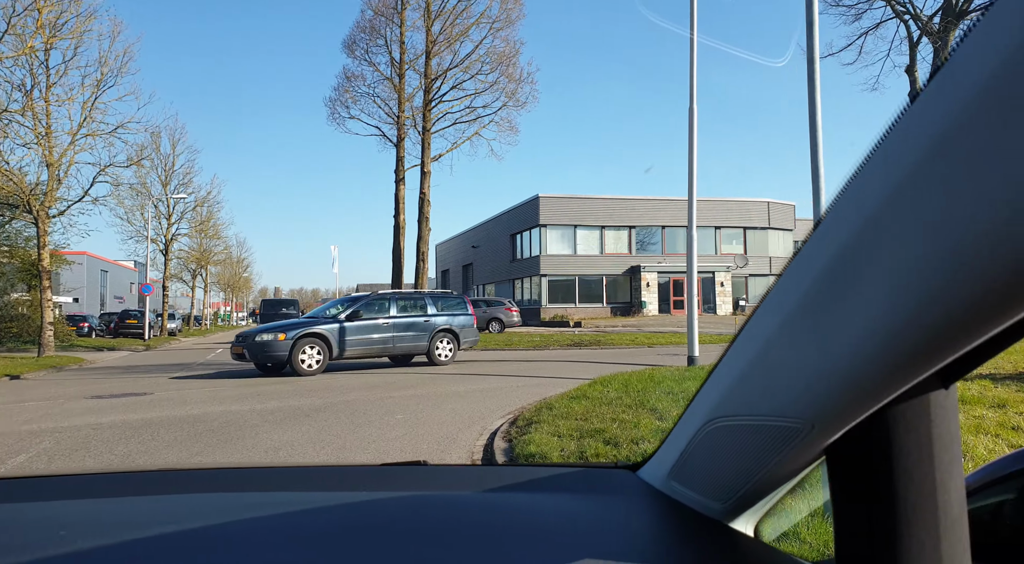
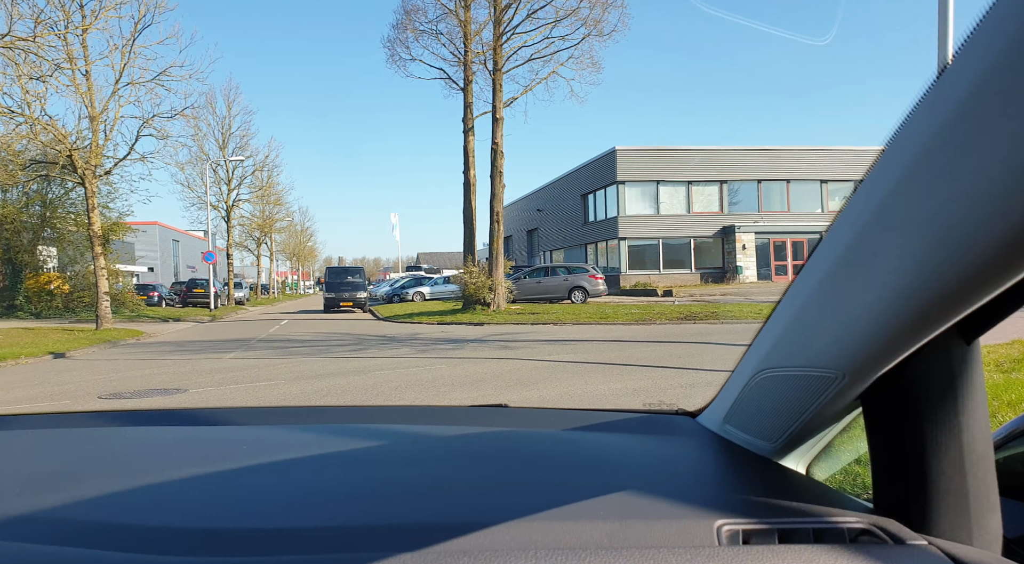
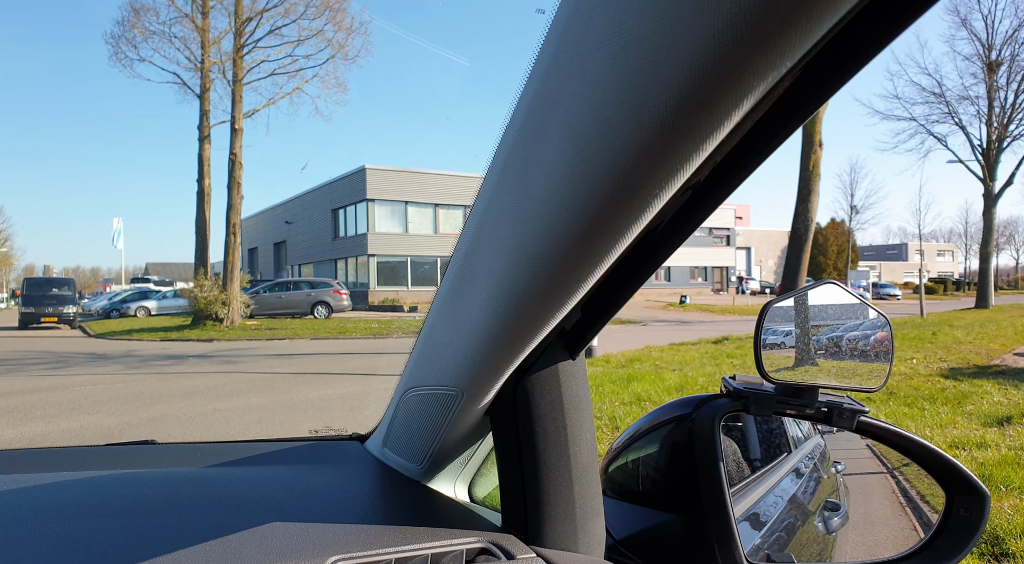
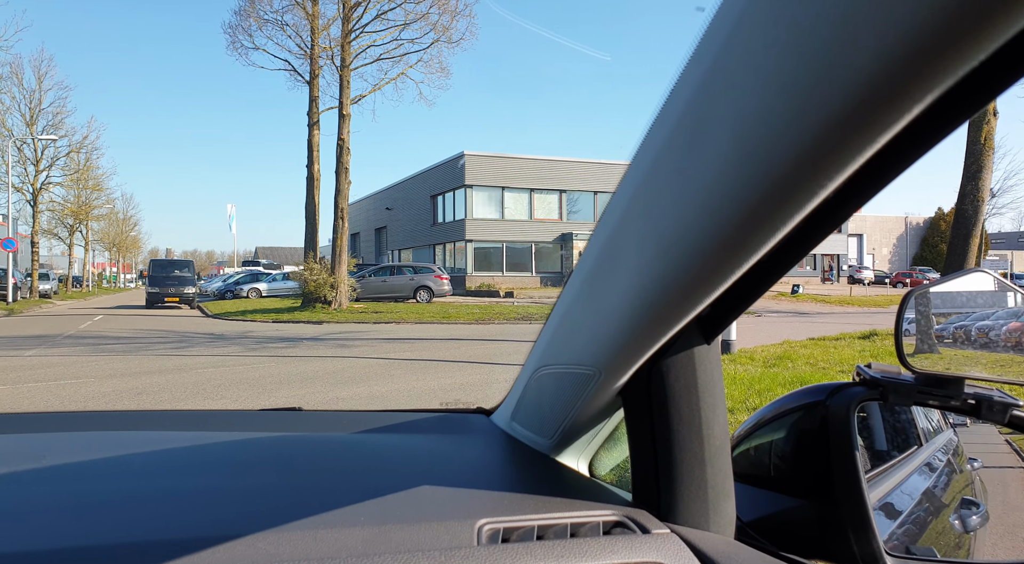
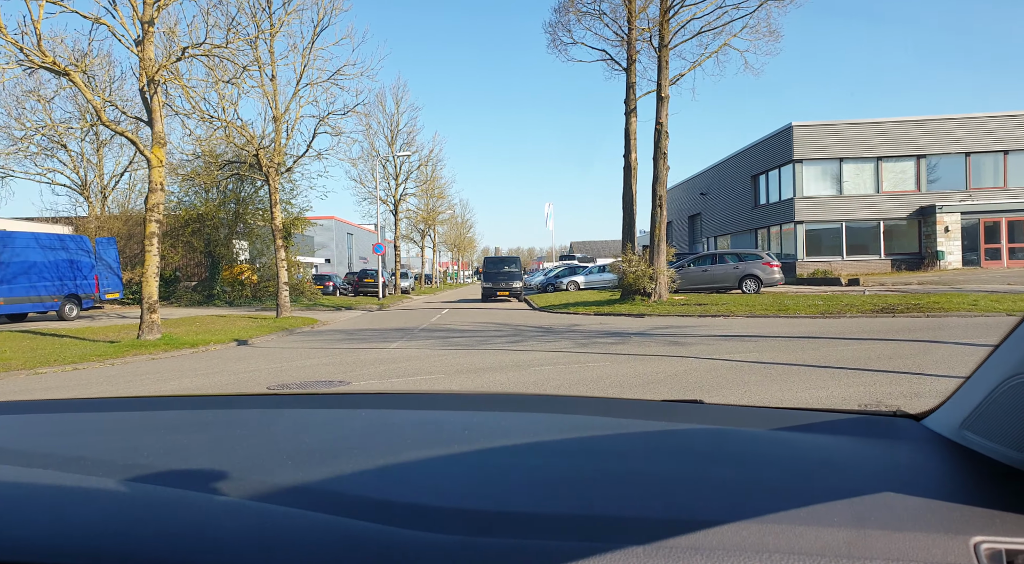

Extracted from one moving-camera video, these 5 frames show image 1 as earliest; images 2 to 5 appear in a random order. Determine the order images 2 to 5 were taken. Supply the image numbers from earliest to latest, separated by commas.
3, 4, 2, 5
